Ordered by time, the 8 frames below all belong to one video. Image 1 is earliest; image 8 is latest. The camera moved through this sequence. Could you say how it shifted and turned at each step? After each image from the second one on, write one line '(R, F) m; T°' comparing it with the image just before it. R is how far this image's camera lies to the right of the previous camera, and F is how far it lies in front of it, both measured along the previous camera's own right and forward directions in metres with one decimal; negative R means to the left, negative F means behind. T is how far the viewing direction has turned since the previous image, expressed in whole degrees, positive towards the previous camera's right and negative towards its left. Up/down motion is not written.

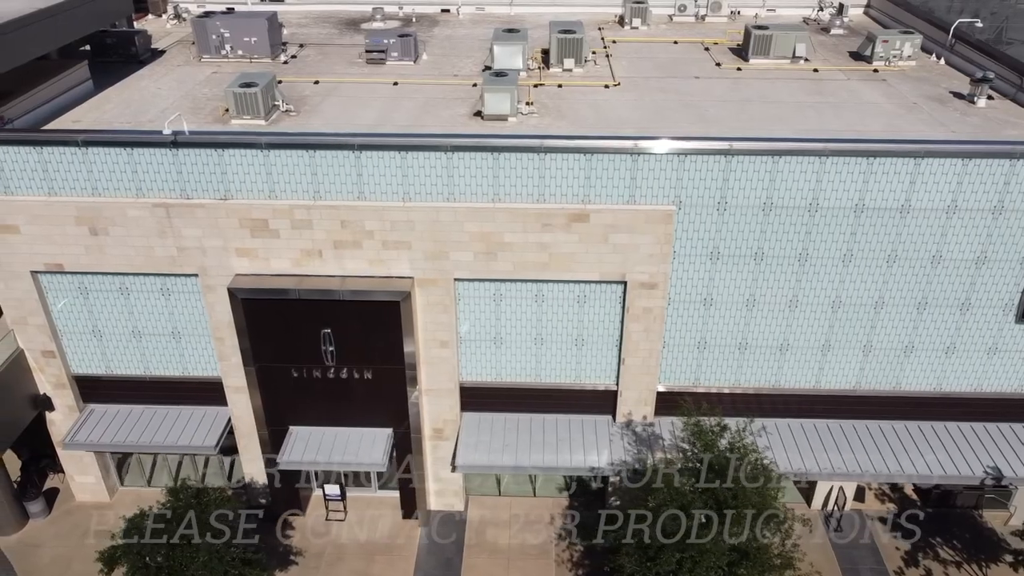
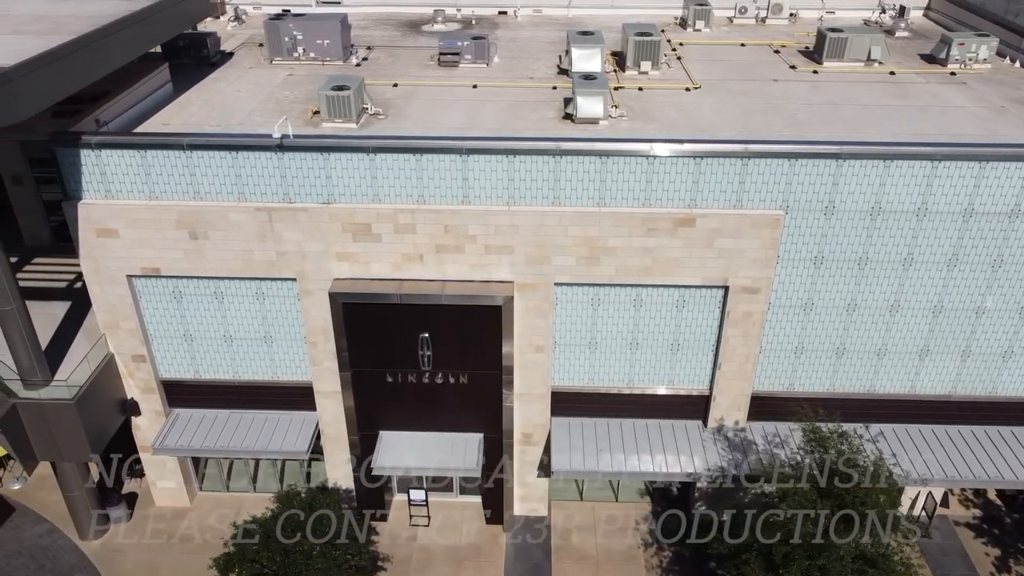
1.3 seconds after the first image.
(-2.6, +0.1) m; 0°
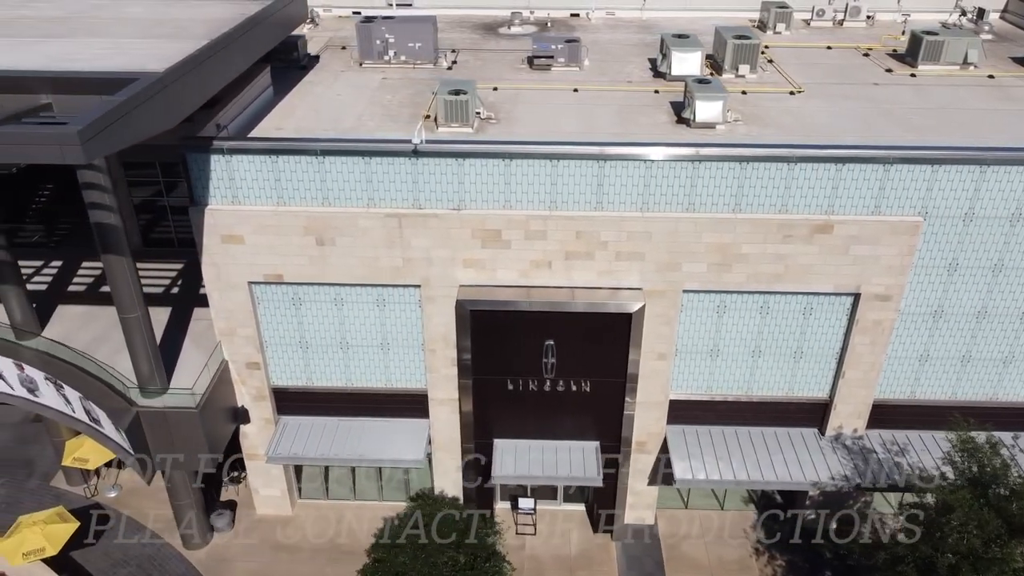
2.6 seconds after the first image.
(-3.3, +0.3) m; 0°
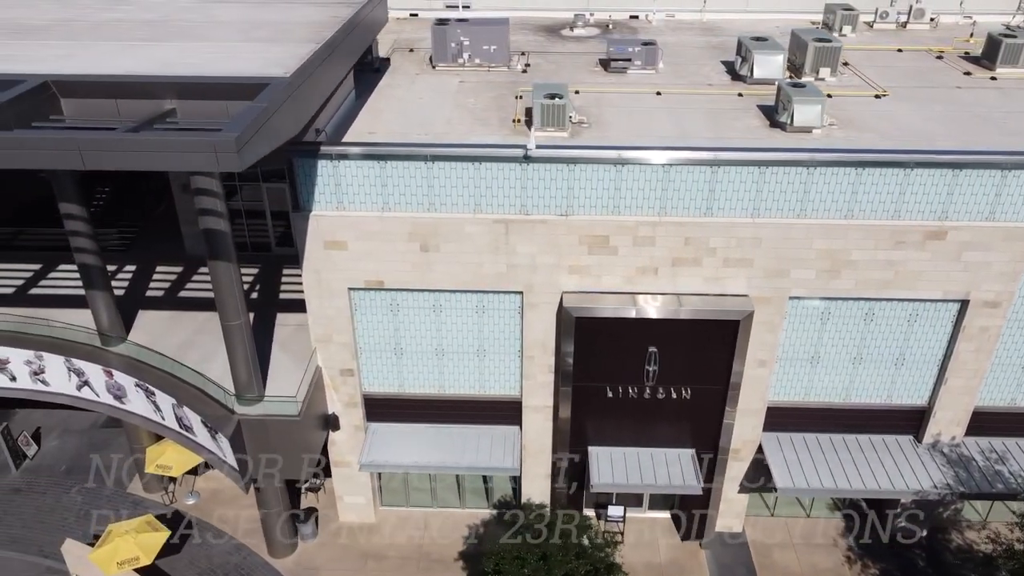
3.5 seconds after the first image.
(-2.6, +0.2) m; 0°
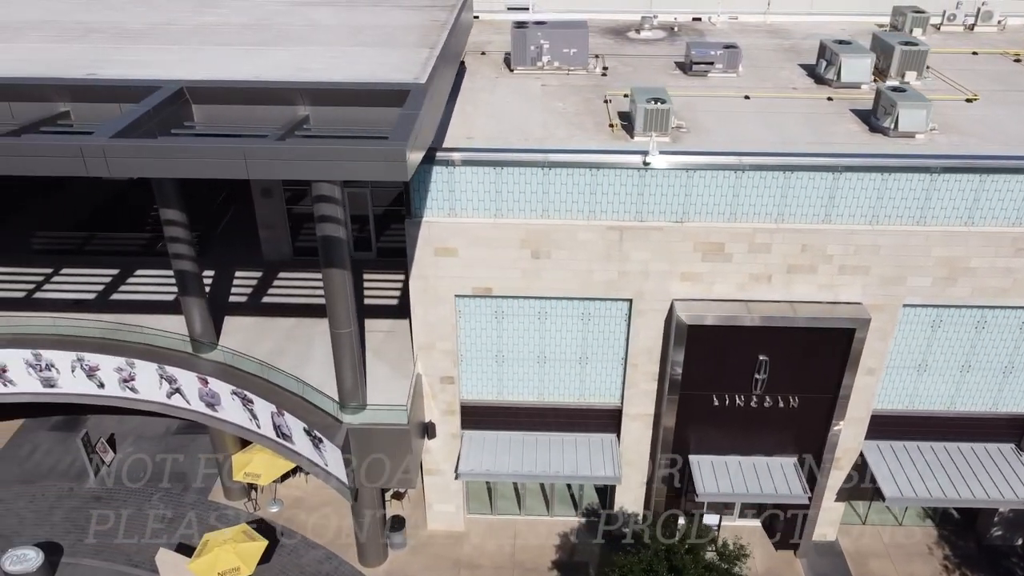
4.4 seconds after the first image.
(-2.8, +0.3) m; 0°
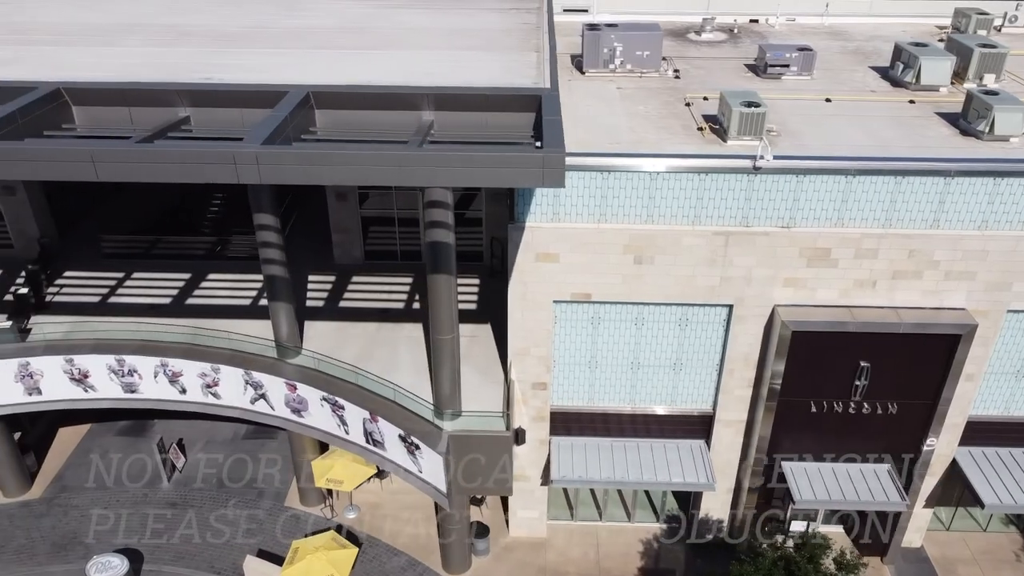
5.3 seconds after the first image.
(-2.5, +0.2) m; 0°
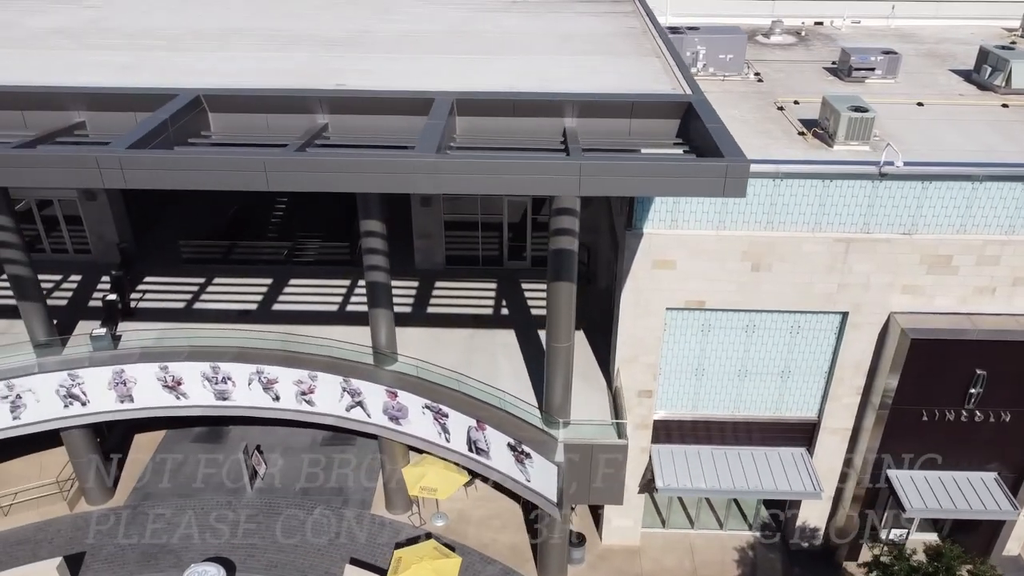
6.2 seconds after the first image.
(-2.8, +0.2) m; 0°
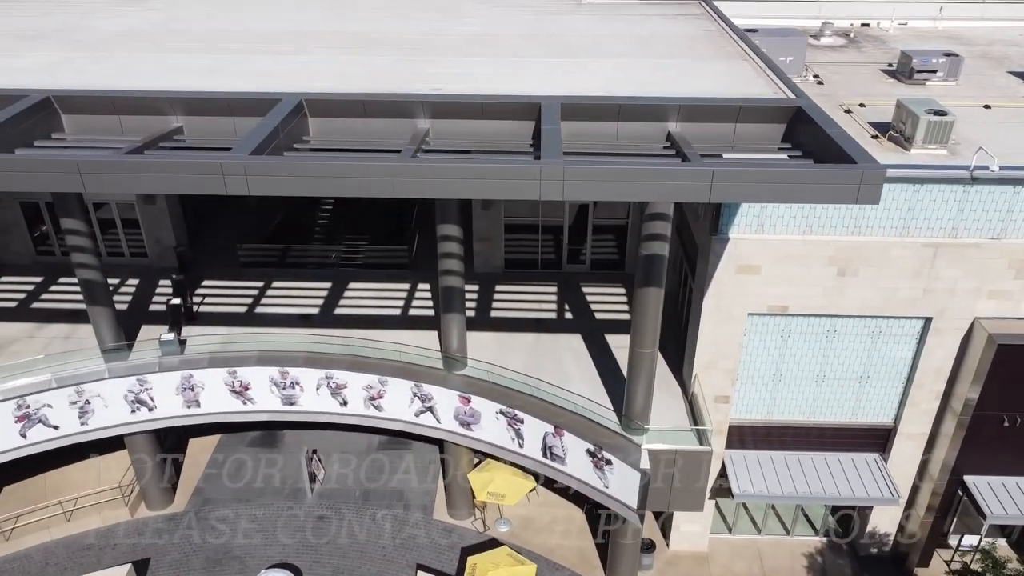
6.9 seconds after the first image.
(-2.0, +0.2) m; 0°
